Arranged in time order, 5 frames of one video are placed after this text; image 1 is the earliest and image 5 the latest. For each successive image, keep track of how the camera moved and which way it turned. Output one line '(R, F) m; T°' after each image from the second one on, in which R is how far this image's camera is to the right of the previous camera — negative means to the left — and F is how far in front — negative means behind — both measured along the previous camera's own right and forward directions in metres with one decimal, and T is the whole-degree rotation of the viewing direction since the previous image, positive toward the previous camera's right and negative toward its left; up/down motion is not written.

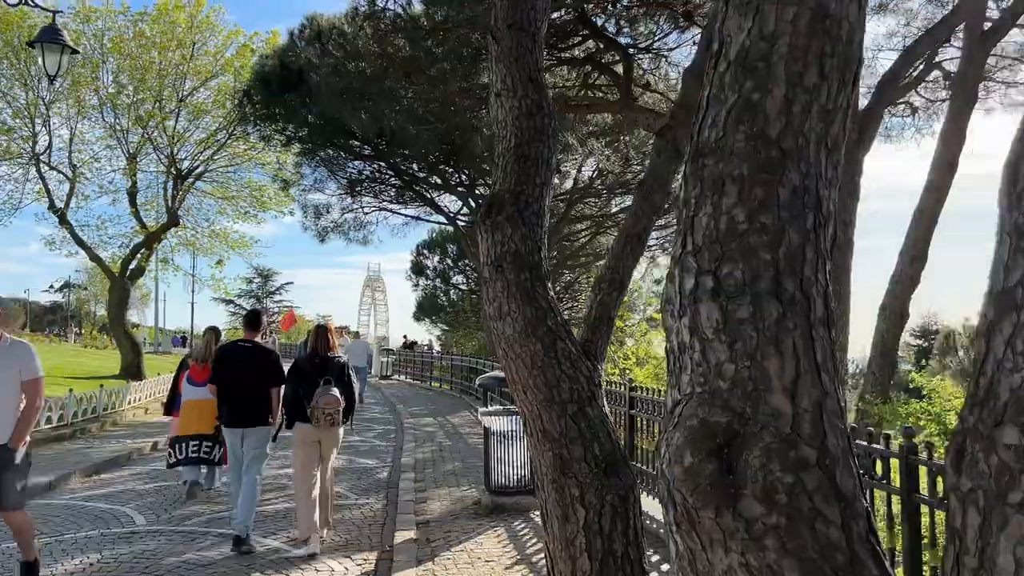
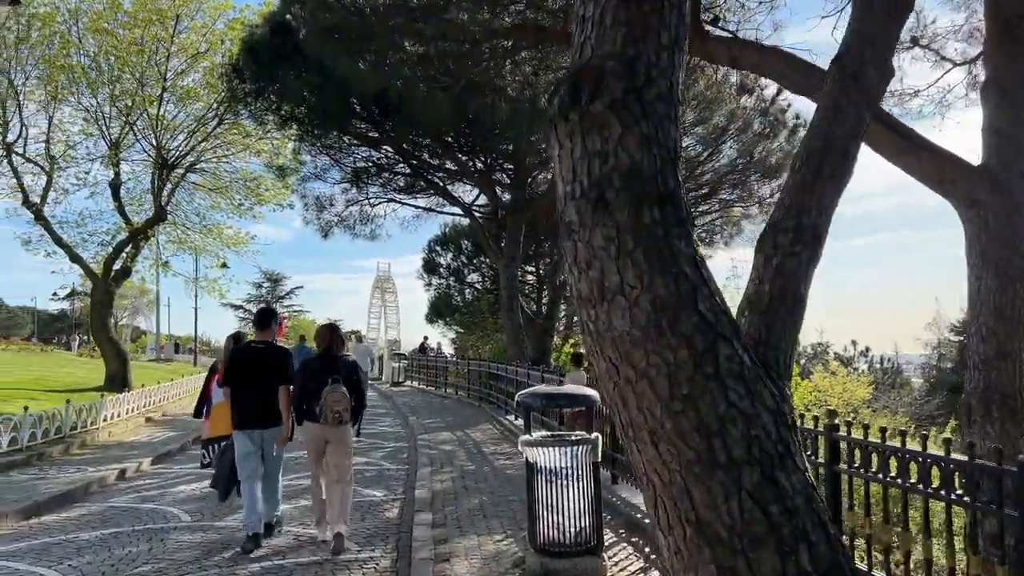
(-0.3, +2.1) m; -1°
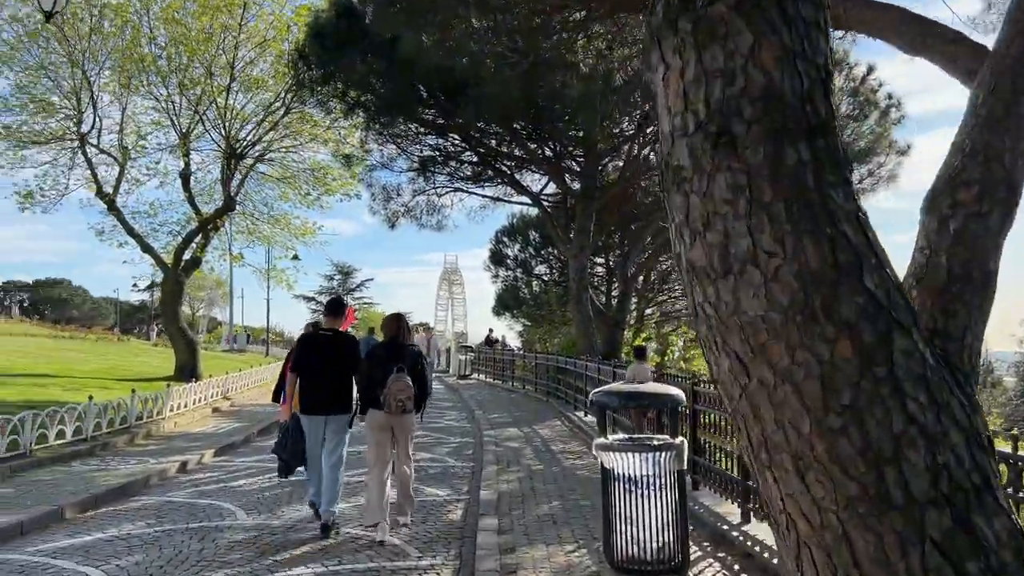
(0.0, +0.6) m; -5°
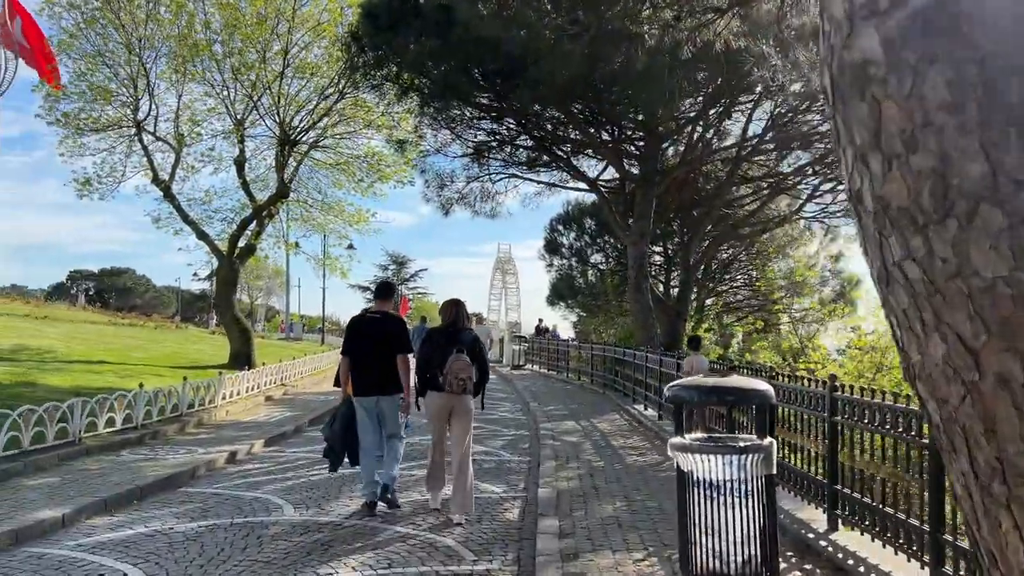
(-0.1, +0.5) m; -4°
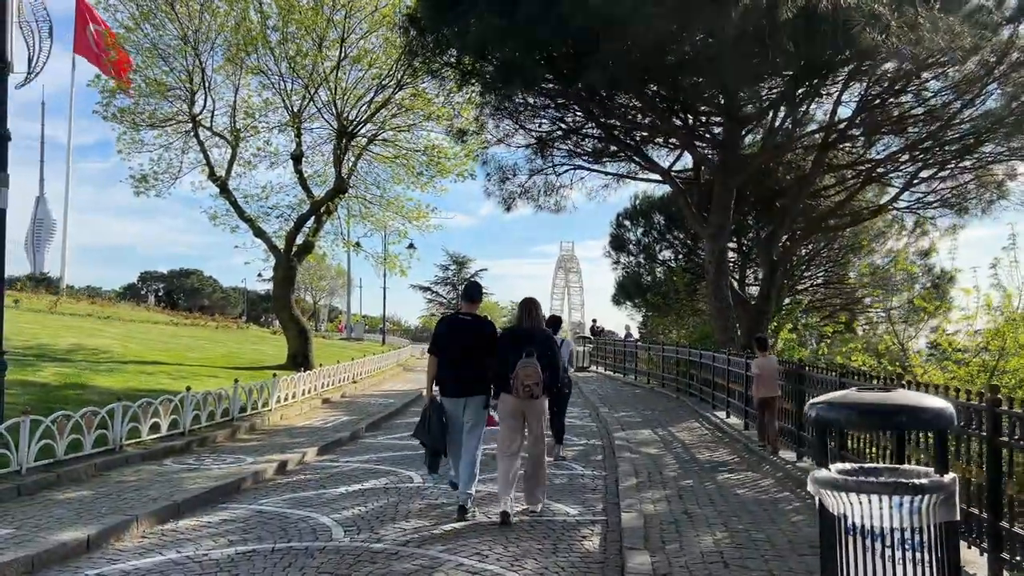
(-0.1, +1.0) m; -4°
